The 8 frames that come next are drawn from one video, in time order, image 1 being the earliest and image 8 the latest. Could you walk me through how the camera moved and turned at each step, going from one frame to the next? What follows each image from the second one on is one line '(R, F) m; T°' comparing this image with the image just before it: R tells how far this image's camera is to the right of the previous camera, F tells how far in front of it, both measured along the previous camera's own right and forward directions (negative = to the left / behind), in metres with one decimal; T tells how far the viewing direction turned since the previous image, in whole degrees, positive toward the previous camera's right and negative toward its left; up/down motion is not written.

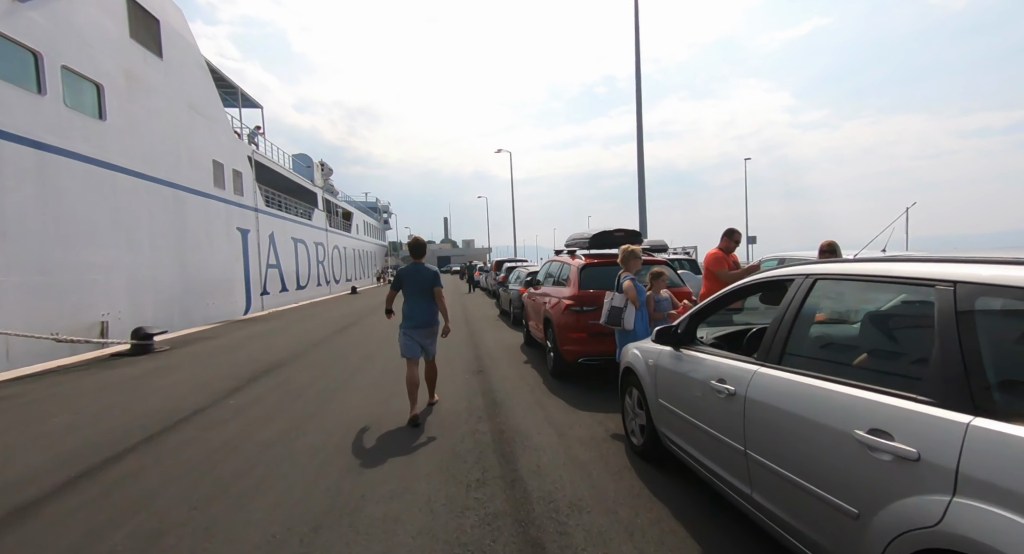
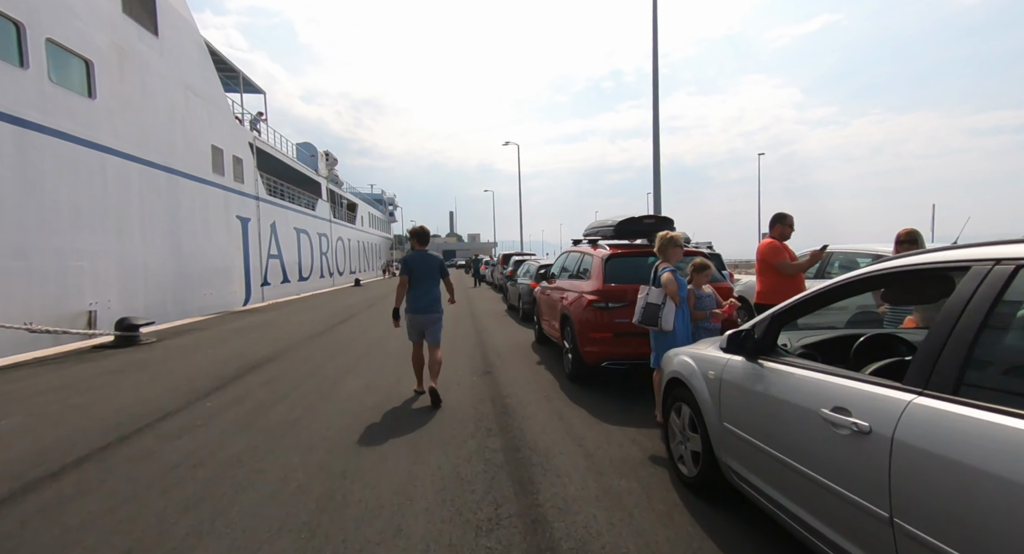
(-0.1, +0.7) m; -1°
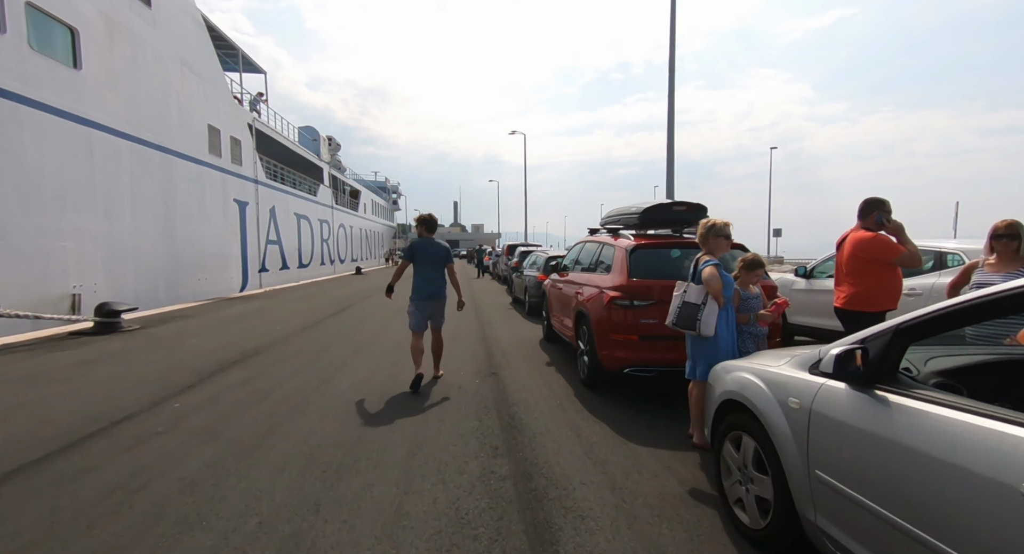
(-0.1, +0.6) m; 0°
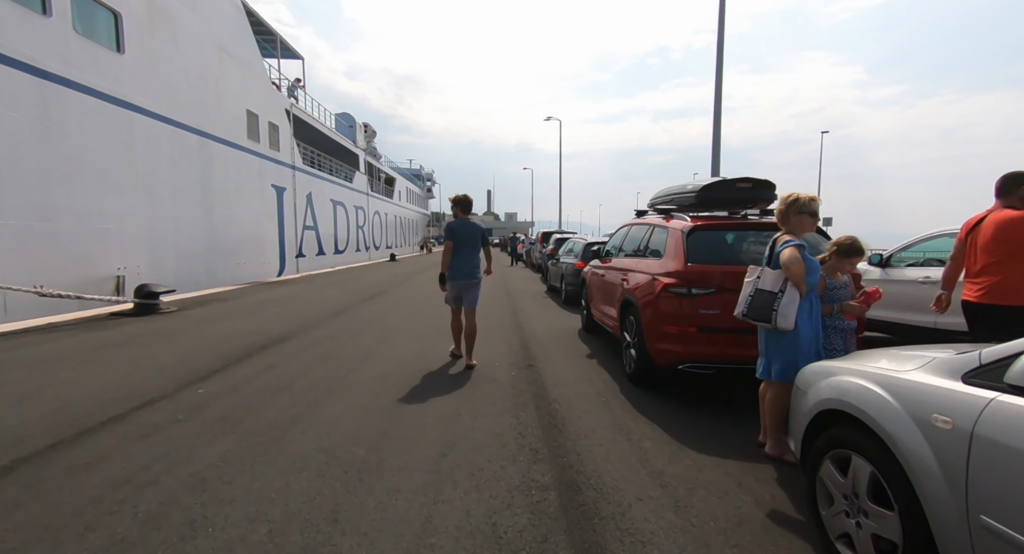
(-0.1, +0.4) m; -4°
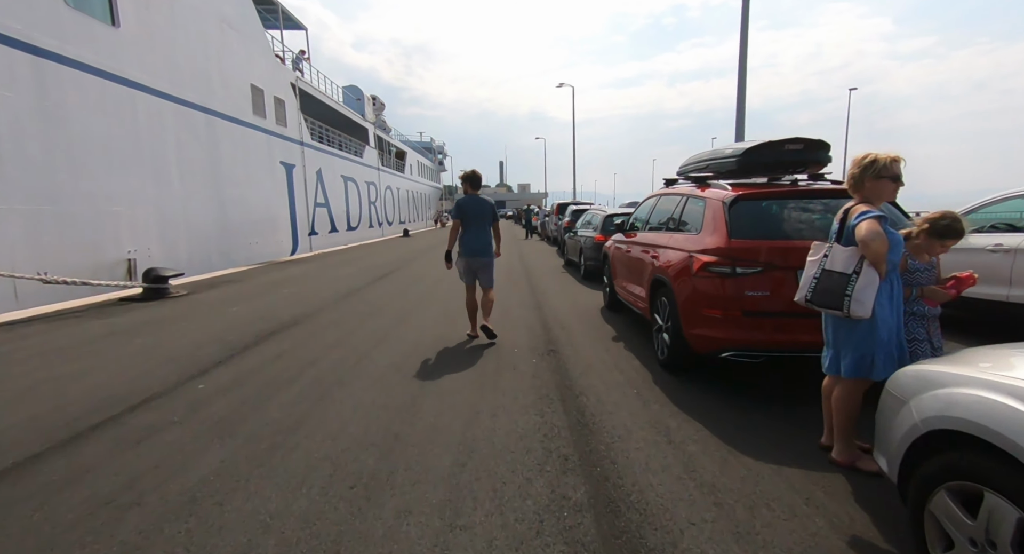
(0.0, +0.4) m; -2°
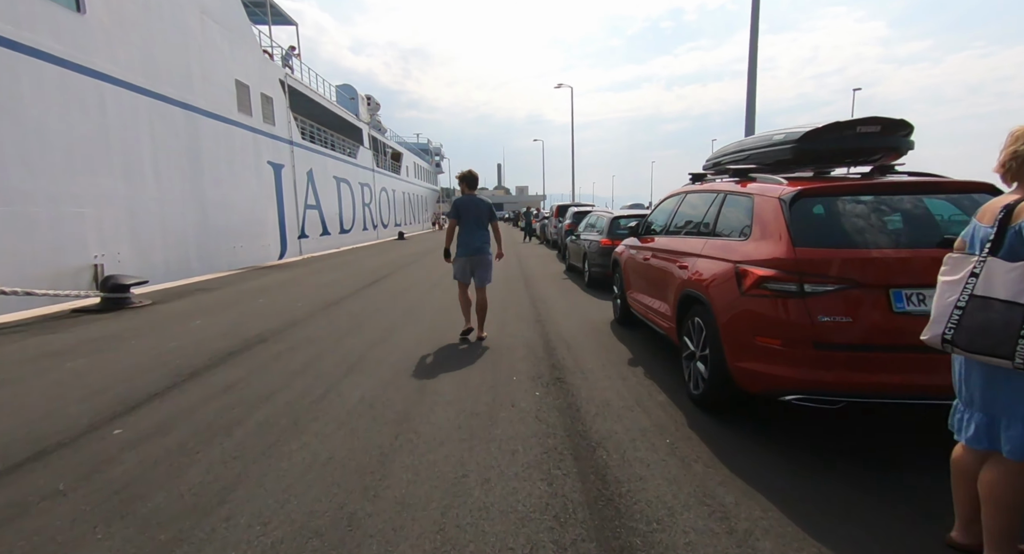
(0.0, +0.8) m; 0°
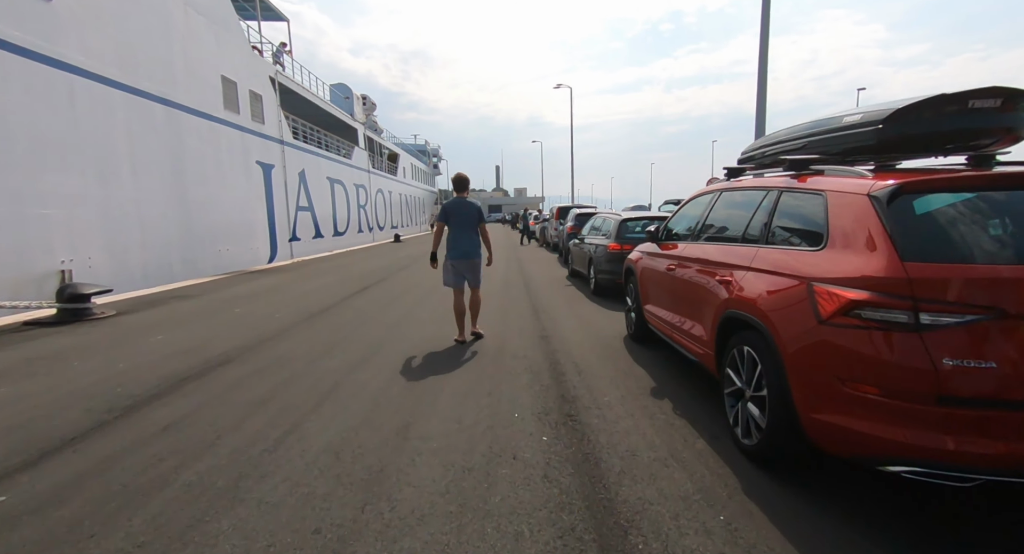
(0.0, +0.7) m; 0°
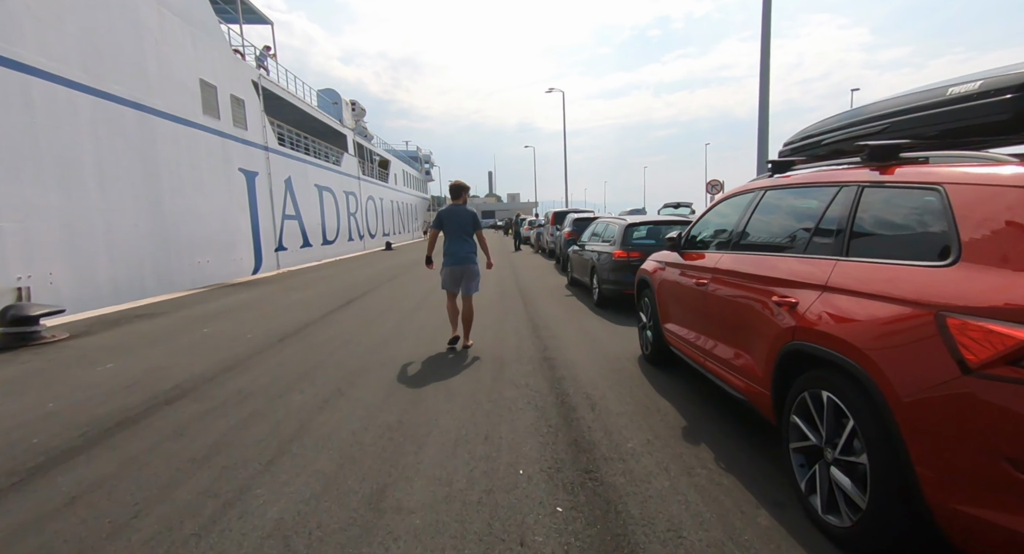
(0.0, +0.6) m; +1°
